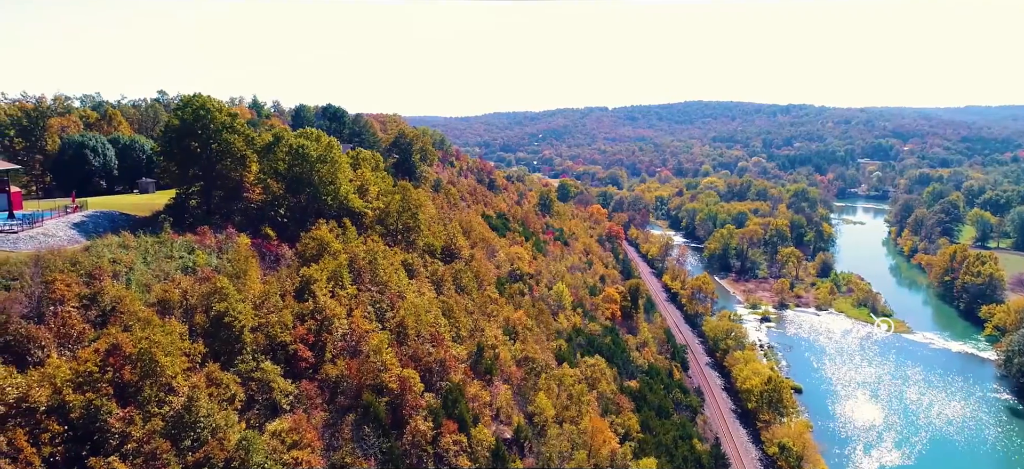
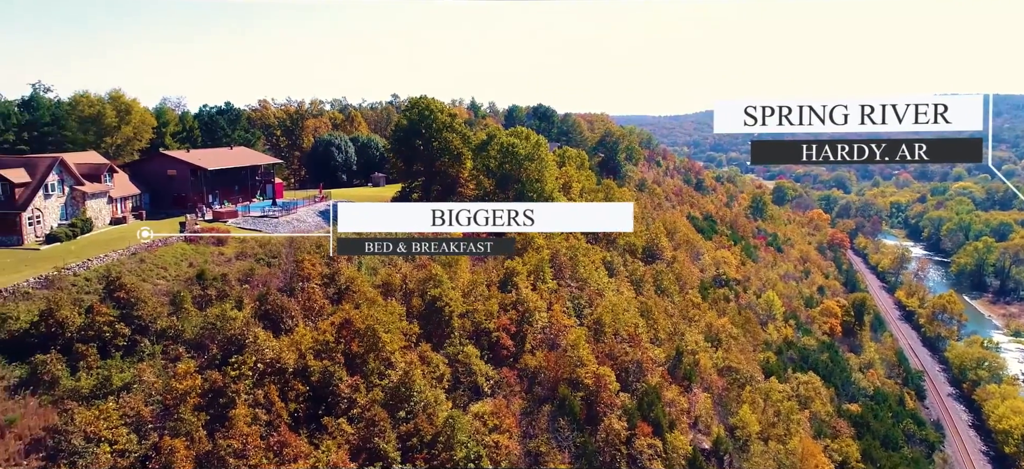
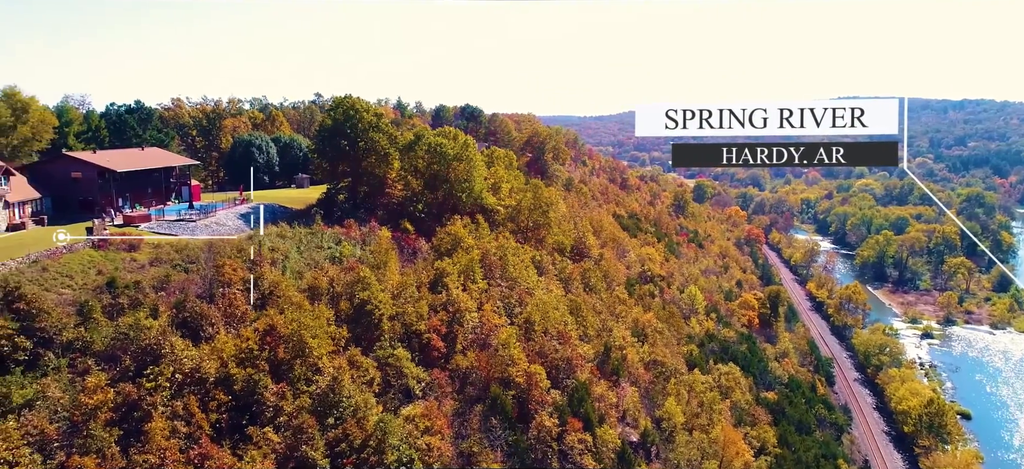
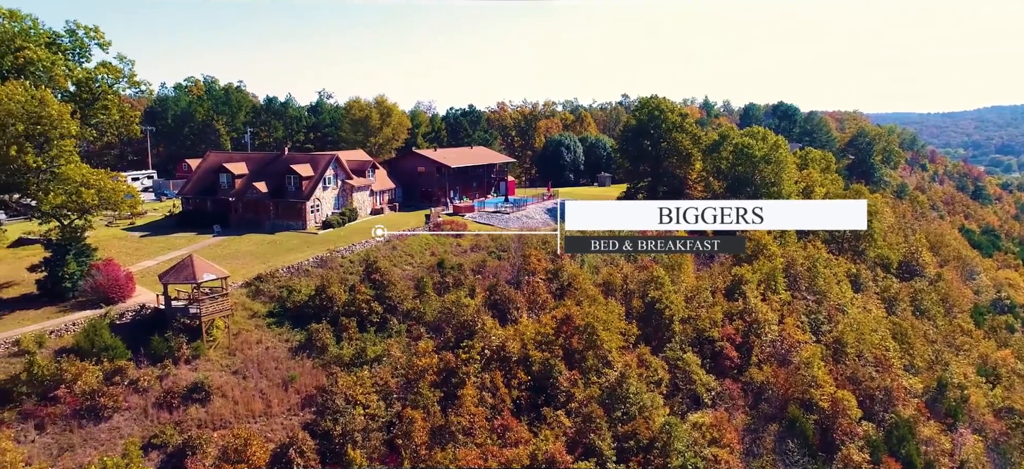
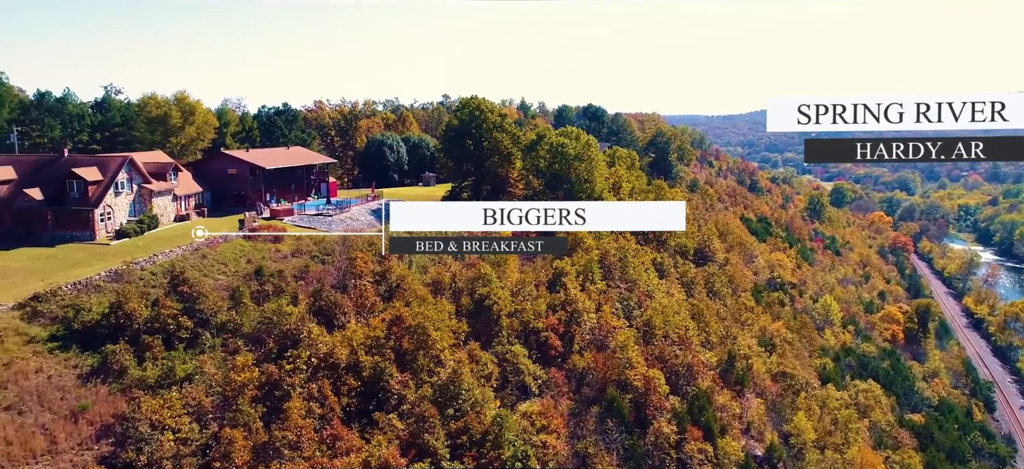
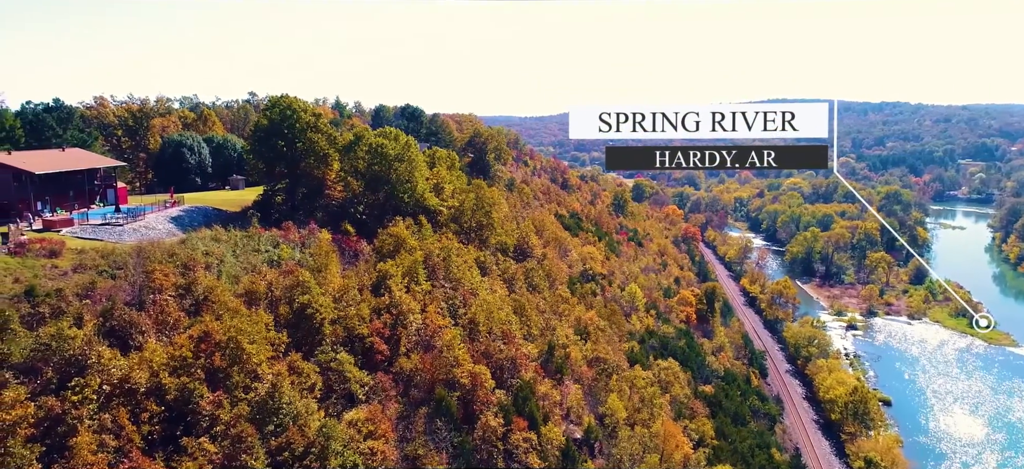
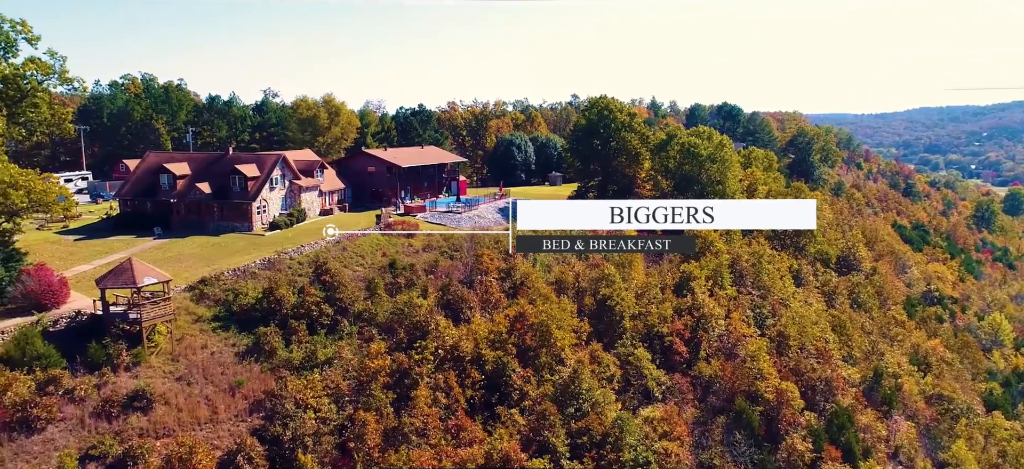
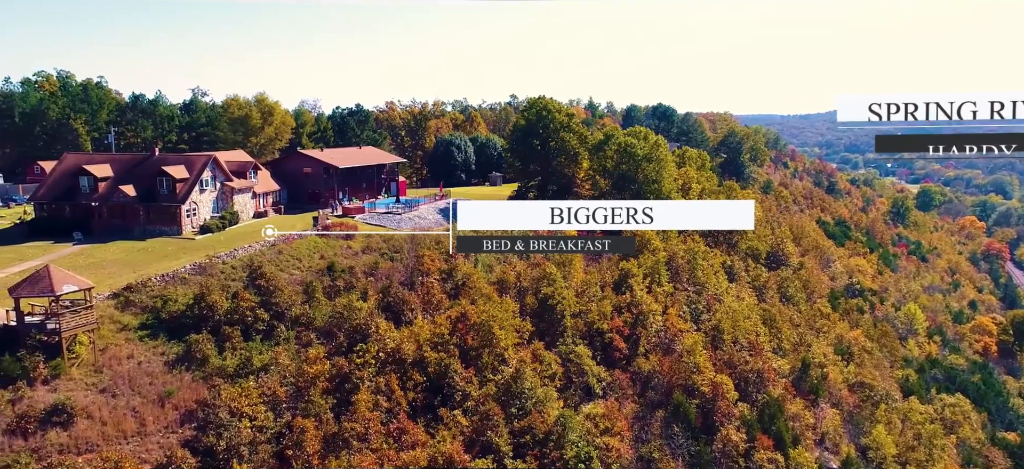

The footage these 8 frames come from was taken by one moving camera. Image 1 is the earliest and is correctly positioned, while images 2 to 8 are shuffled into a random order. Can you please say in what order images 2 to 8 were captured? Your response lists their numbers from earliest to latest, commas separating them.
6, 3, 2, 5, 8, 7, 4
